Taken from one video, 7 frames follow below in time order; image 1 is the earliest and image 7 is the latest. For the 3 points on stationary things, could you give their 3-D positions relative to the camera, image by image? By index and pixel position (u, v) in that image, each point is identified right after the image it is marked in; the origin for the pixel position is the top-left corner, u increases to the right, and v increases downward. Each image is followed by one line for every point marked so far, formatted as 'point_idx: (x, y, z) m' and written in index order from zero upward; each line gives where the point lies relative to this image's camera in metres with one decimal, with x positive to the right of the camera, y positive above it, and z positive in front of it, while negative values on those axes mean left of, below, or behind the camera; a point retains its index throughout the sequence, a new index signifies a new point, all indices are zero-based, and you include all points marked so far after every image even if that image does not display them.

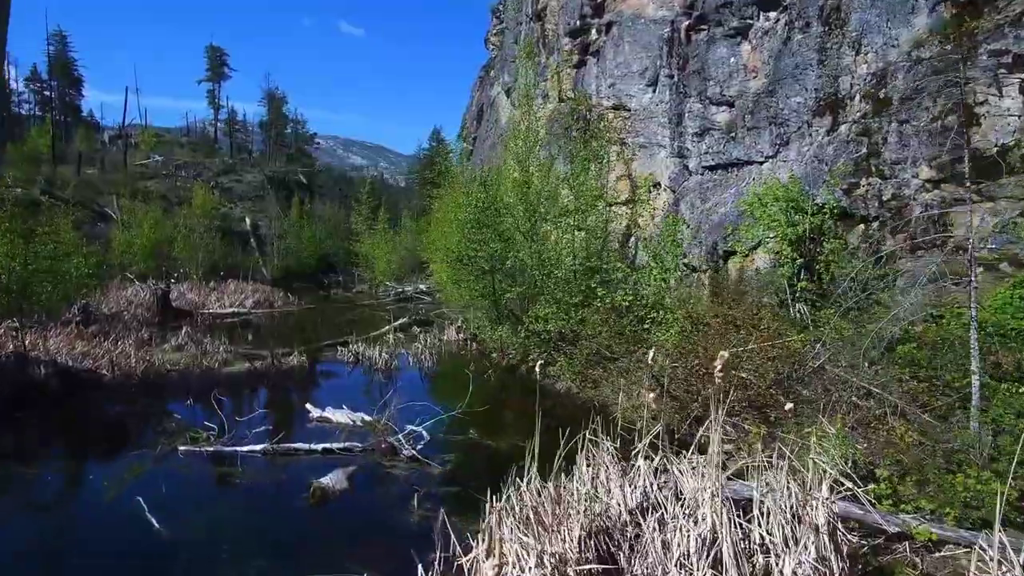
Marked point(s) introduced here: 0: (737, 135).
0: (+5.2, +3.5, +17.1) m
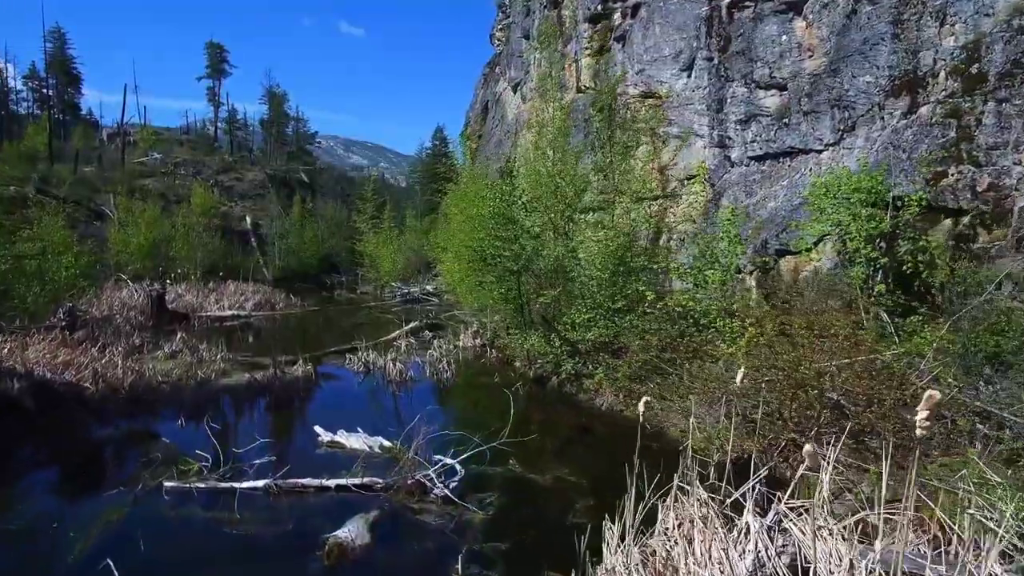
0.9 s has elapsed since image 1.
0: (+5.8, +3.5, +15.4) m
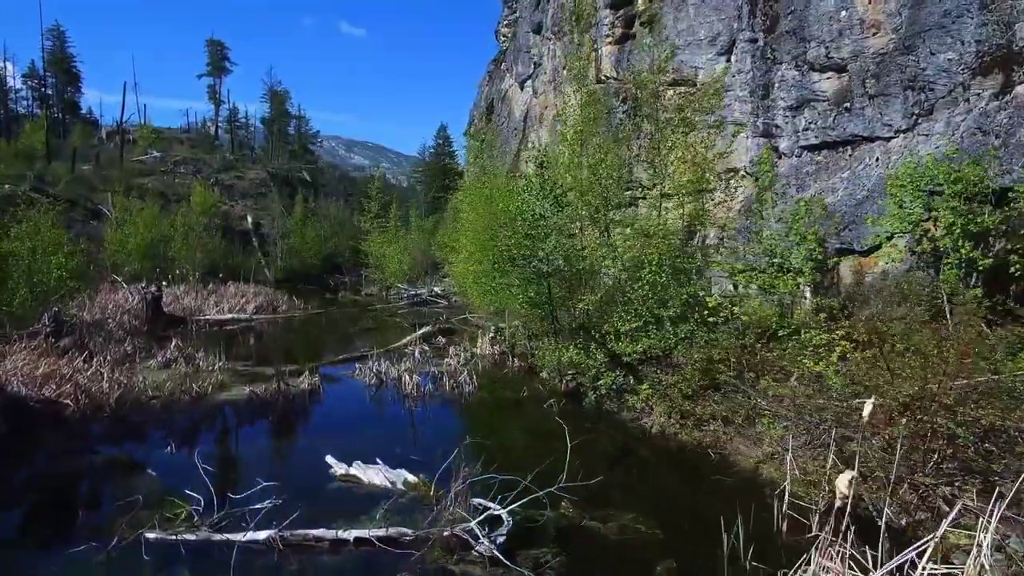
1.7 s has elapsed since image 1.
0: (+6.3, +3.4, +13.8) m
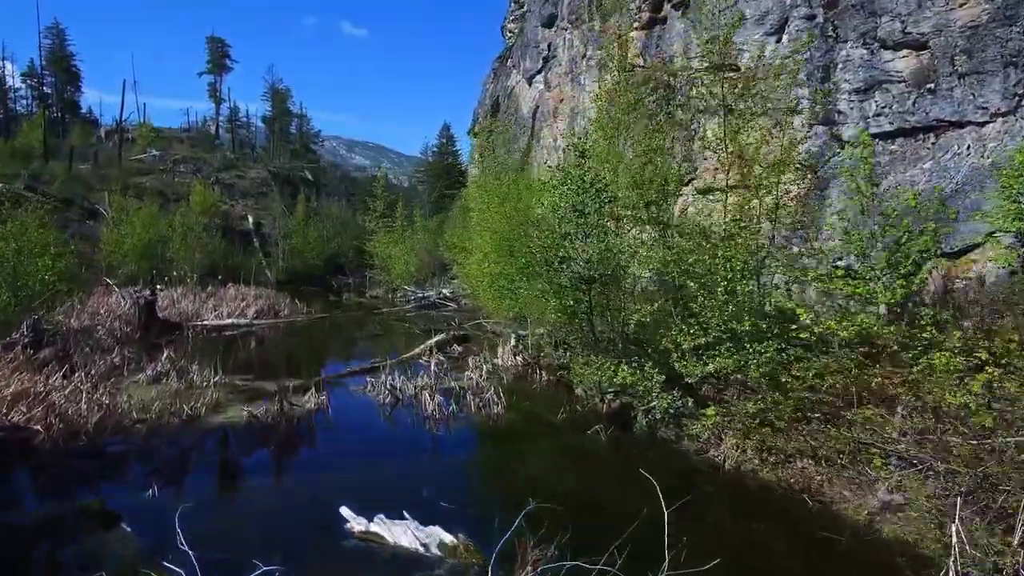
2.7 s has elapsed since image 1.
0: (+6.9, +3.3, +12.1) m
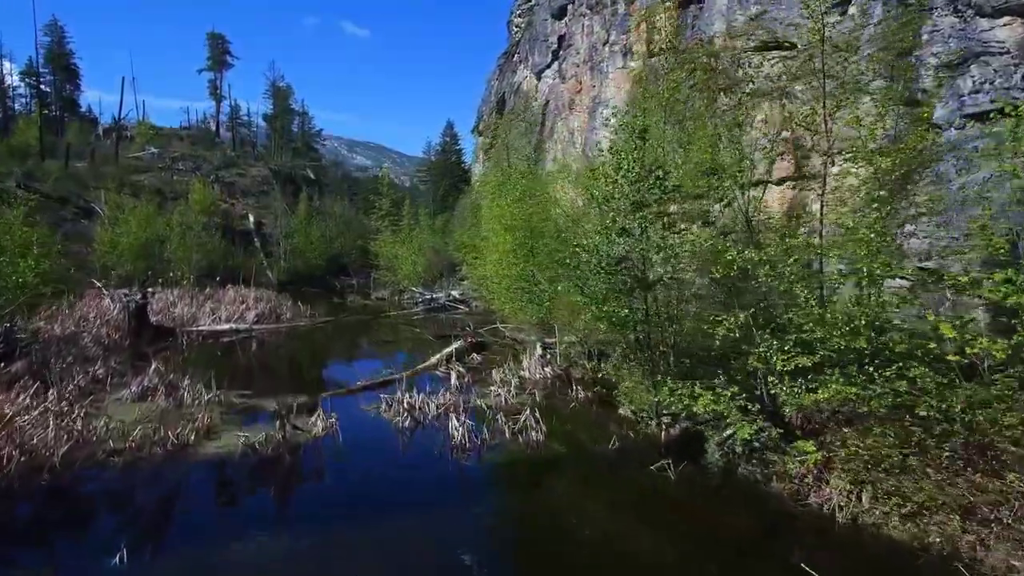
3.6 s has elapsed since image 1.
0: (+7.5, +3.2, +10.3) m
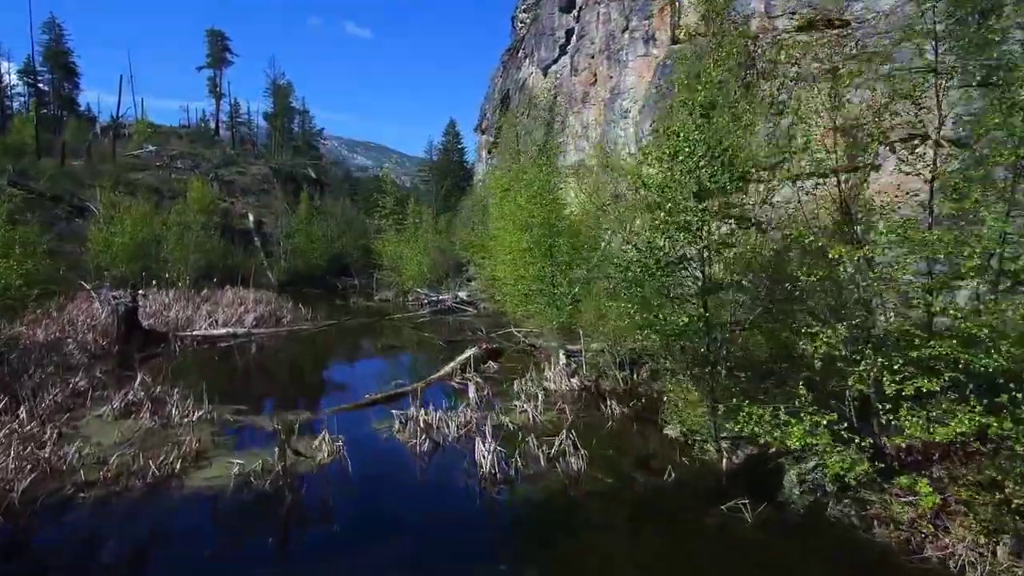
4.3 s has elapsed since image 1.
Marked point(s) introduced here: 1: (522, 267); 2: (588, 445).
0: (+7.9, +3.2, +8.8) m
1: (+0.4, +0.5, +19.3) m
2: (+1.0, -2.1, +10.1) m
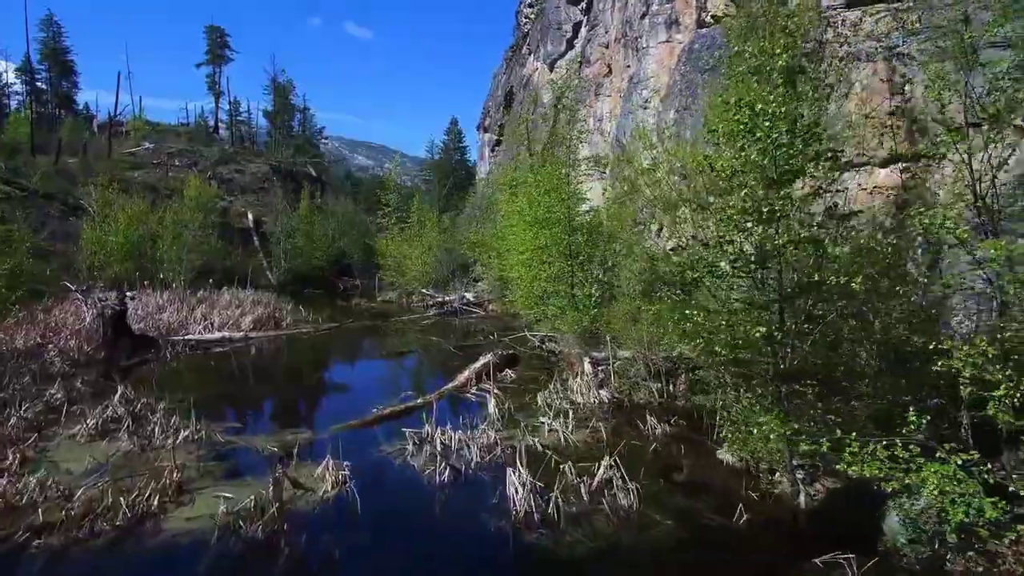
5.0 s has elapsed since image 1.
0: (+8.3, +3.1, +7.4) m
1: (+0.8, +0.5, +18.0) m
2: (+1.4, -2.2, +8.7) m
